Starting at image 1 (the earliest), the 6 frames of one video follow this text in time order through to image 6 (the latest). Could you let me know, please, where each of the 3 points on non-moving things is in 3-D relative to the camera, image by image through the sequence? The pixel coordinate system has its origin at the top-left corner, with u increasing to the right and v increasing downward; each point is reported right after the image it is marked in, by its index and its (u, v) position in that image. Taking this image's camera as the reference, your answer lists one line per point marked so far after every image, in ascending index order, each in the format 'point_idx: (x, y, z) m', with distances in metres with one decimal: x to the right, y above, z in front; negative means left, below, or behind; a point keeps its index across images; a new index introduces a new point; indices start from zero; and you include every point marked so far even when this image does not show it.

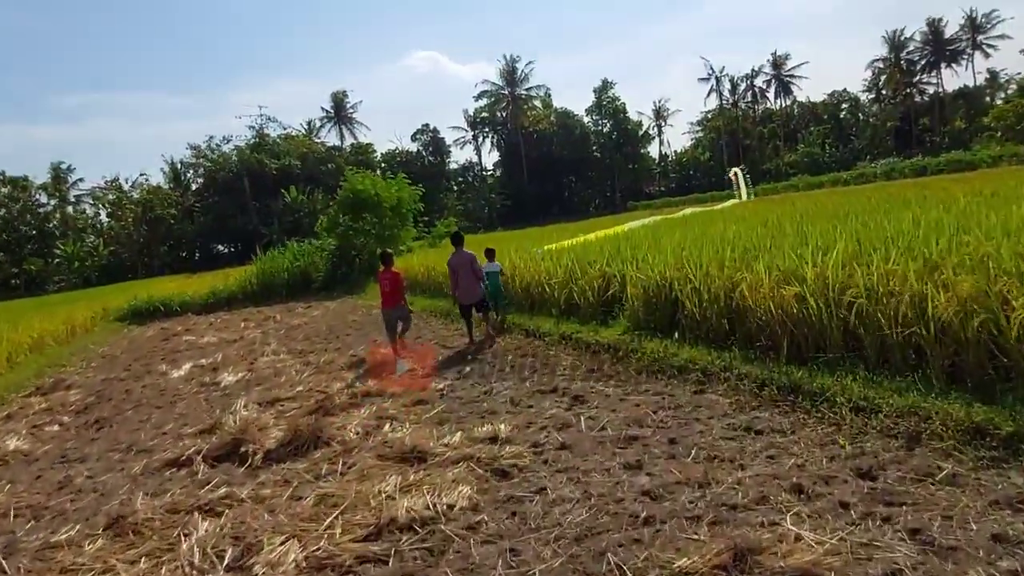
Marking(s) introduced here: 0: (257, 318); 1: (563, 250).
0: (-5.1, -0.6, +15.1) m
1: (+0.6, +0.5, +10.2) m
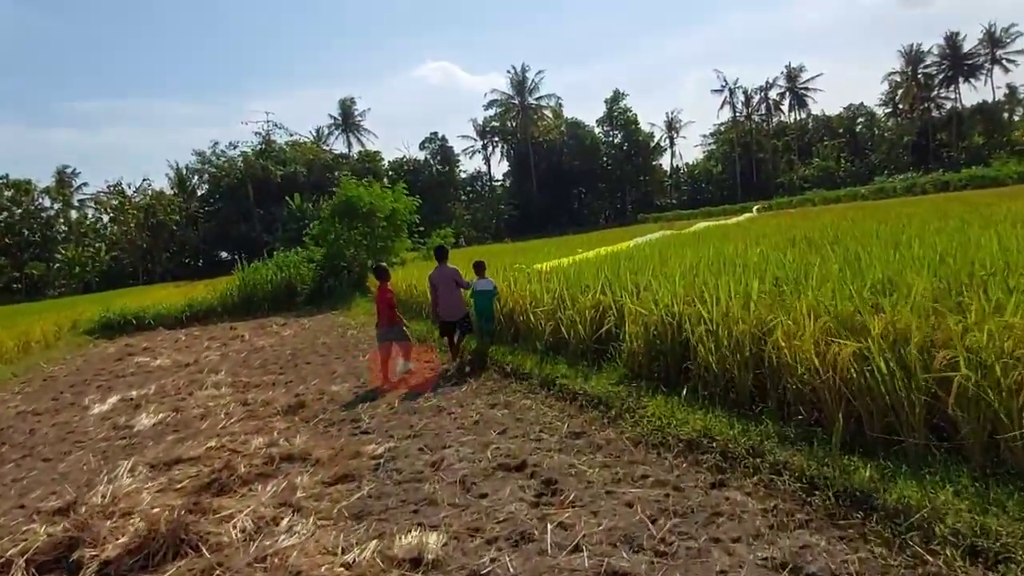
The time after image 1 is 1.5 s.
0: (-5.2, -0.9, +13.7) m
1: (+0.4, +0.2, +8.8) m
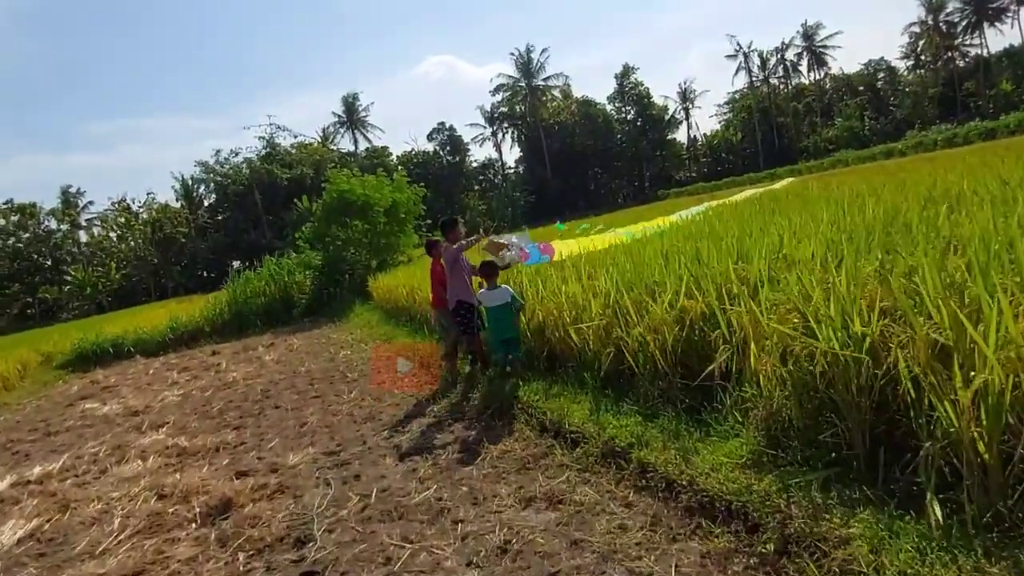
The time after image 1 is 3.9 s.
0: (-4.8, -1.2, +11.5) m
1: (+0.7, +0.2, +6.4) m
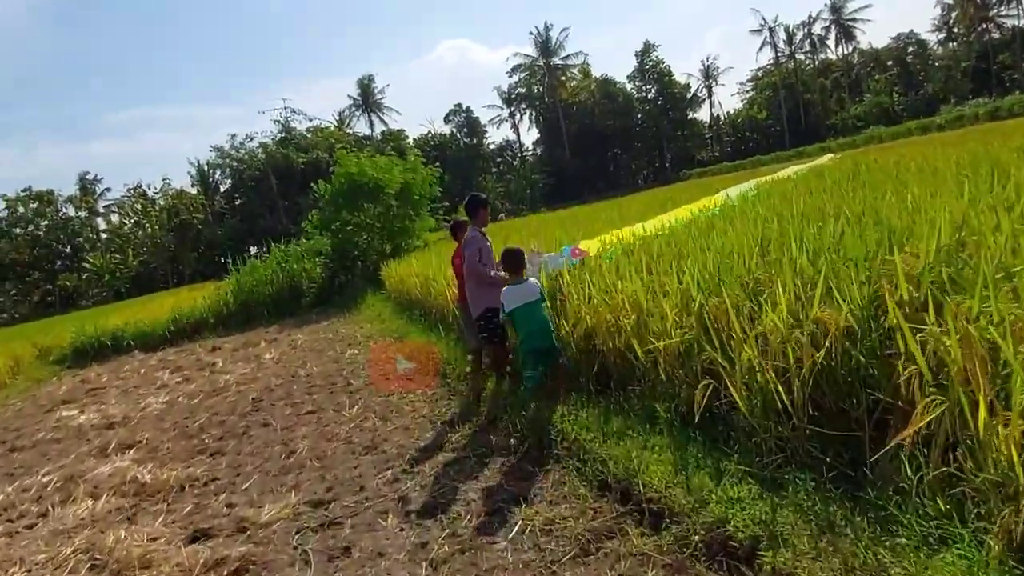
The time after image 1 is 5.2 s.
0: (-4.4, -1.1, +10.4) m
1: (+0.9, +0.3, +5.1) m
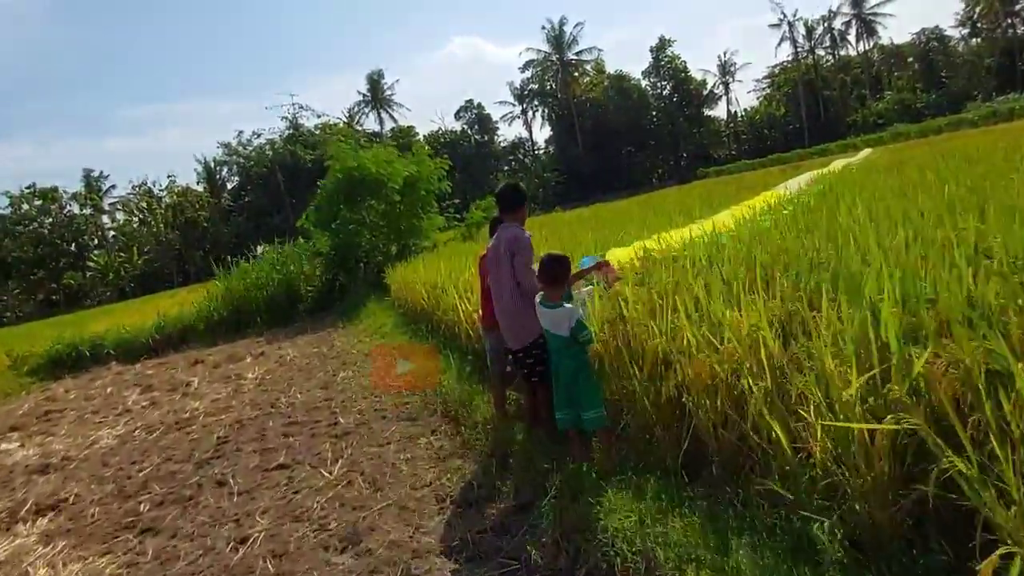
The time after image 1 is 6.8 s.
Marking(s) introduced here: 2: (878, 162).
0: (-4.2, -1.2, +9.0) m
1: (+1.1, +0.1, +3.6) m
2: (+5.5, +1.9, +11.2) m
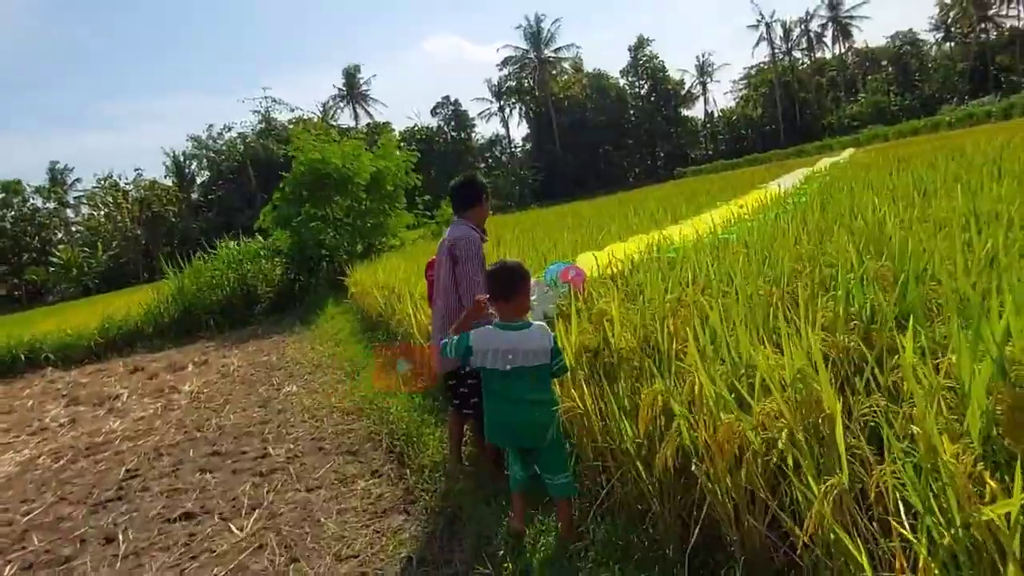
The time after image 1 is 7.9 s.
0: (-4.5, -1.2, +8.1) m
1: (+0.9, +0.1, +2.9) m
2: (+5.1, +1.8, +10.5) m
